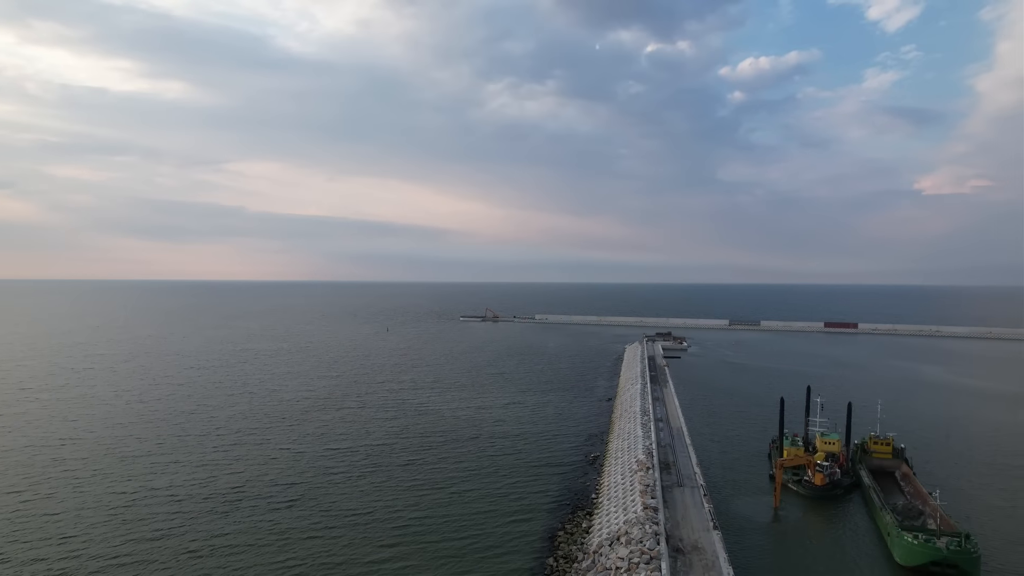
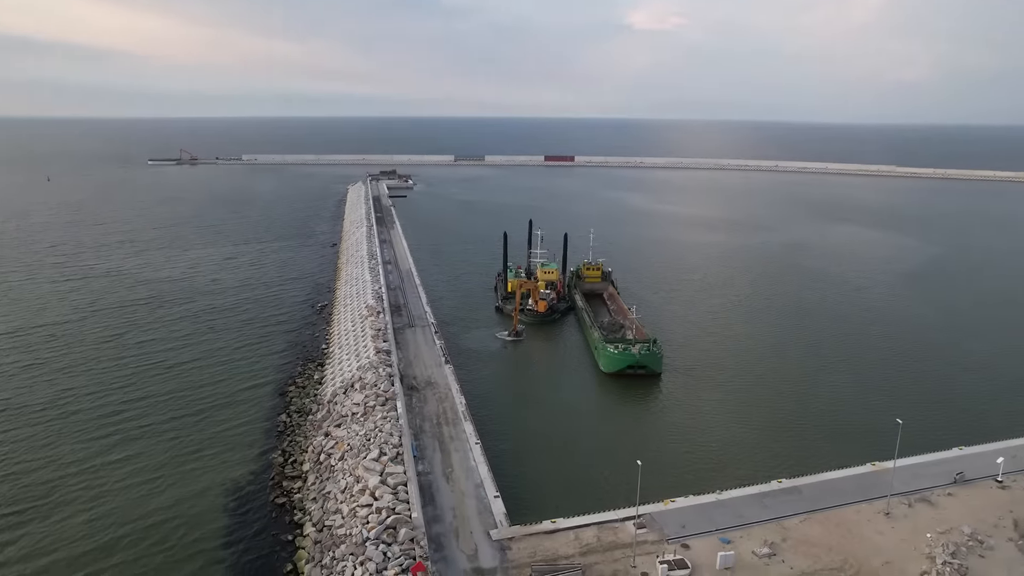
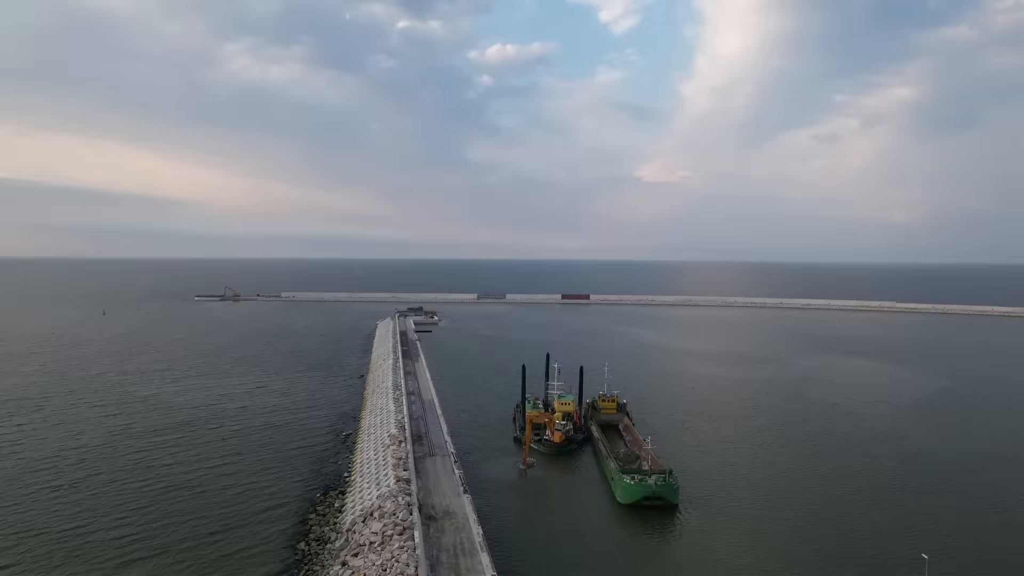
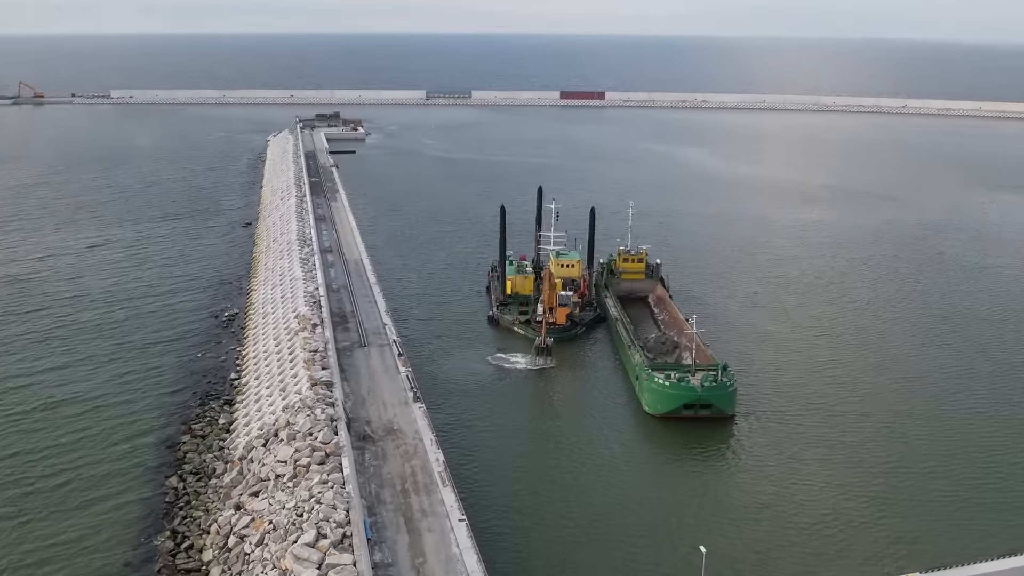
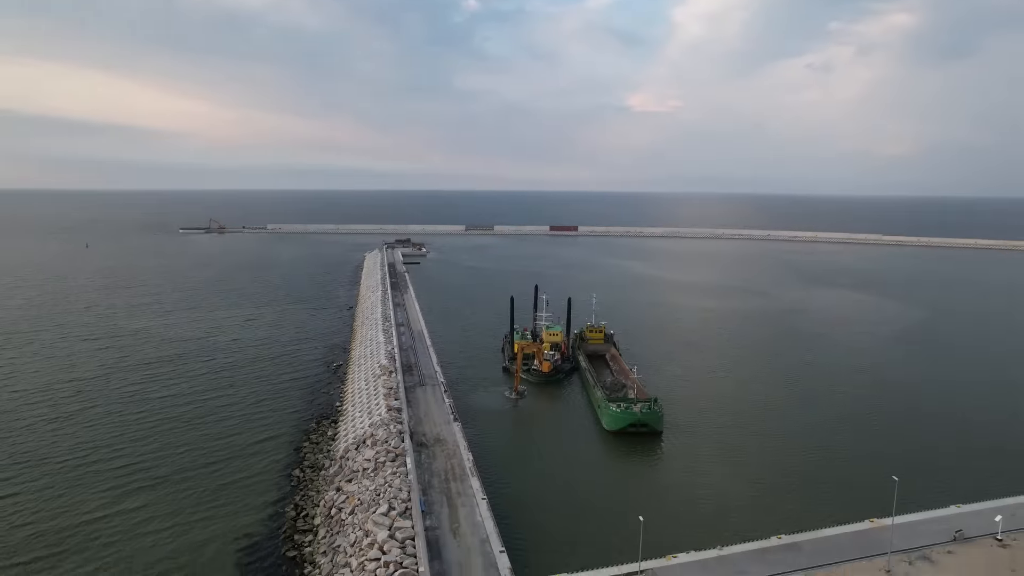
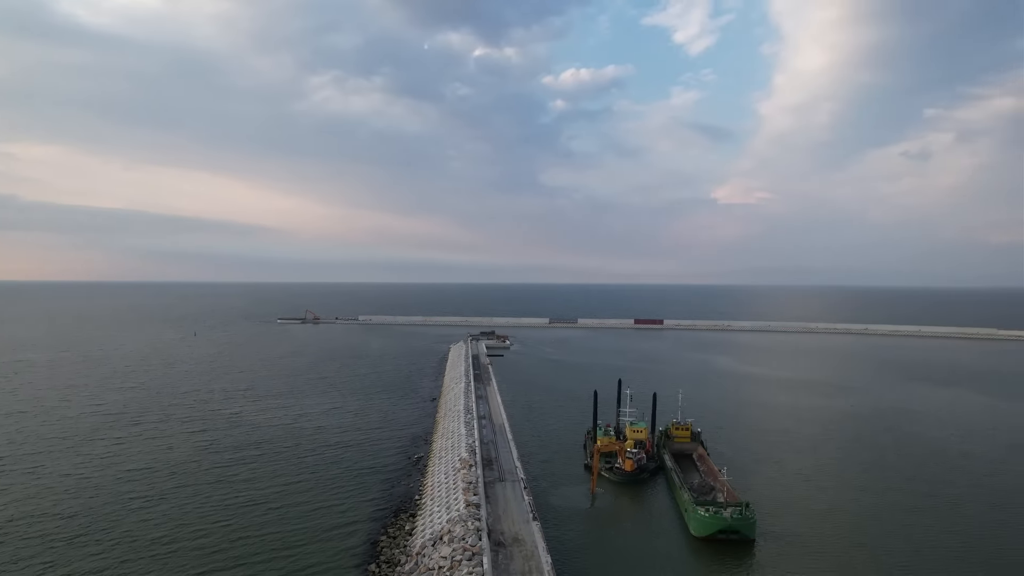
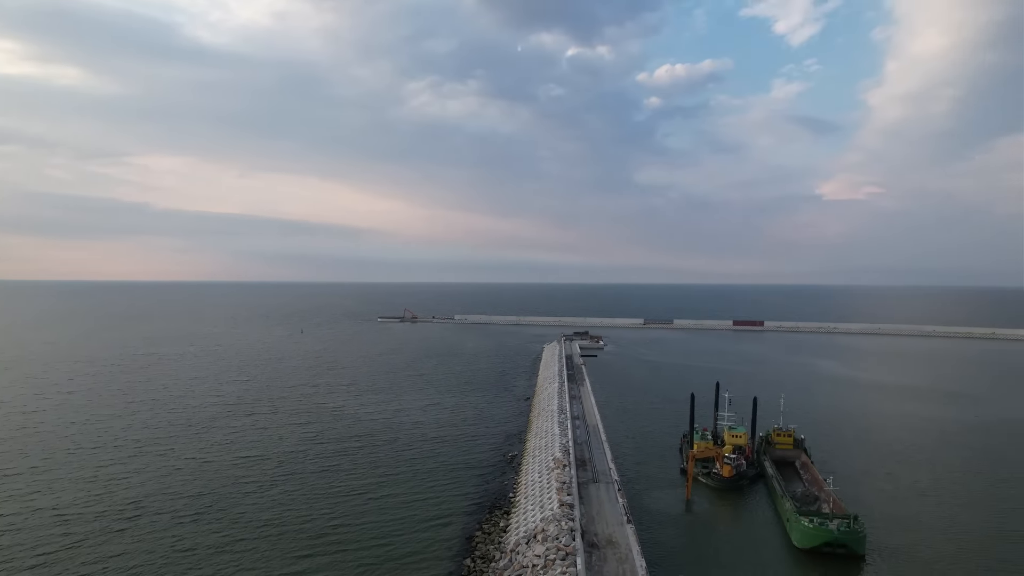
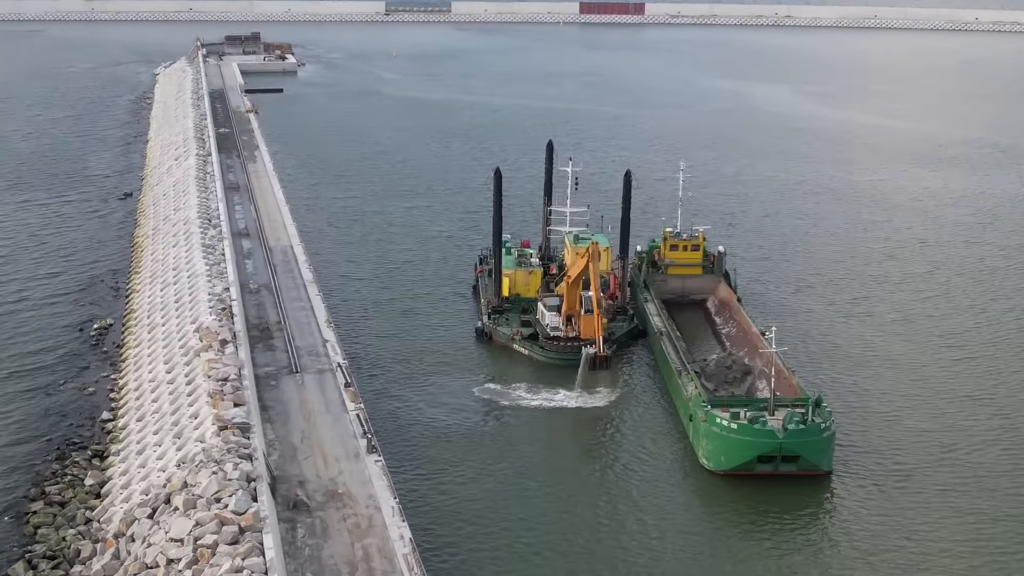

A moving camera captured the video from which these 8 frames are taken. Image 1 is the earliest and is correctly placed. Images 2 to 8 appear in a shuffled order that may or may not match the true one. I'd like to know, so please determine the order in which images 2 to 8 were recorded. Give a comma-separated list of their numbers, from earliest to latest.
7, 6, 3, 5, 2, 4, 8
